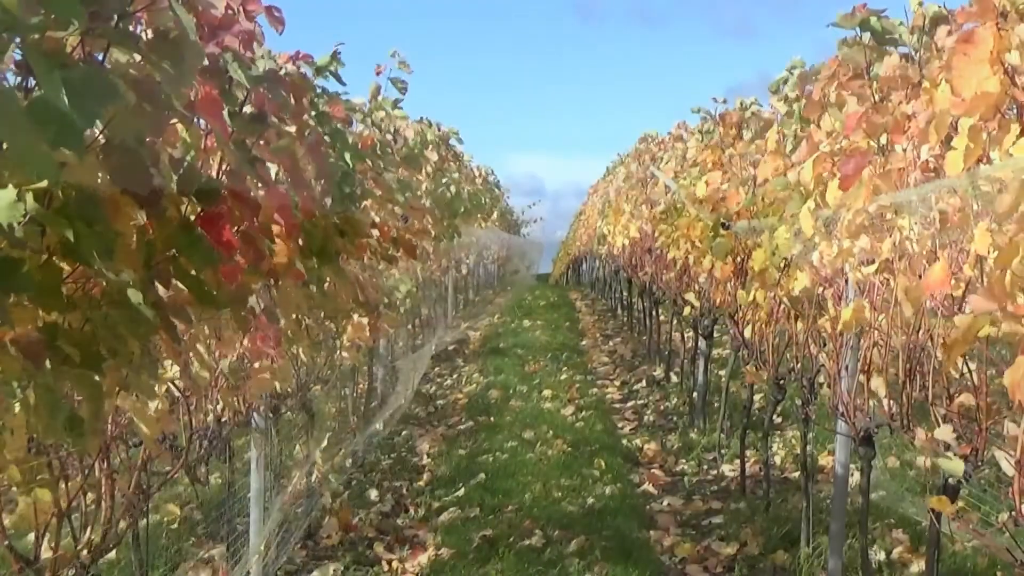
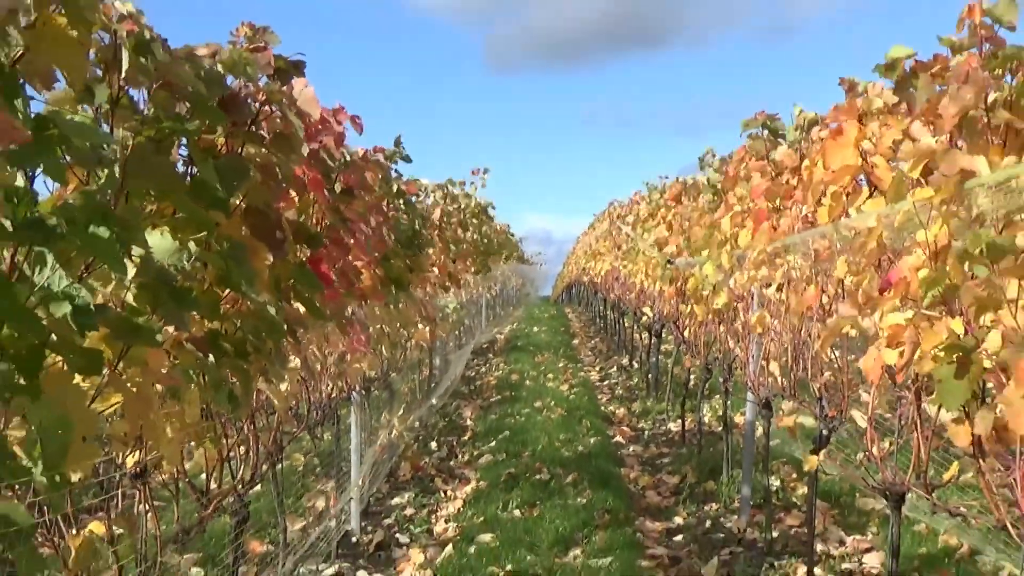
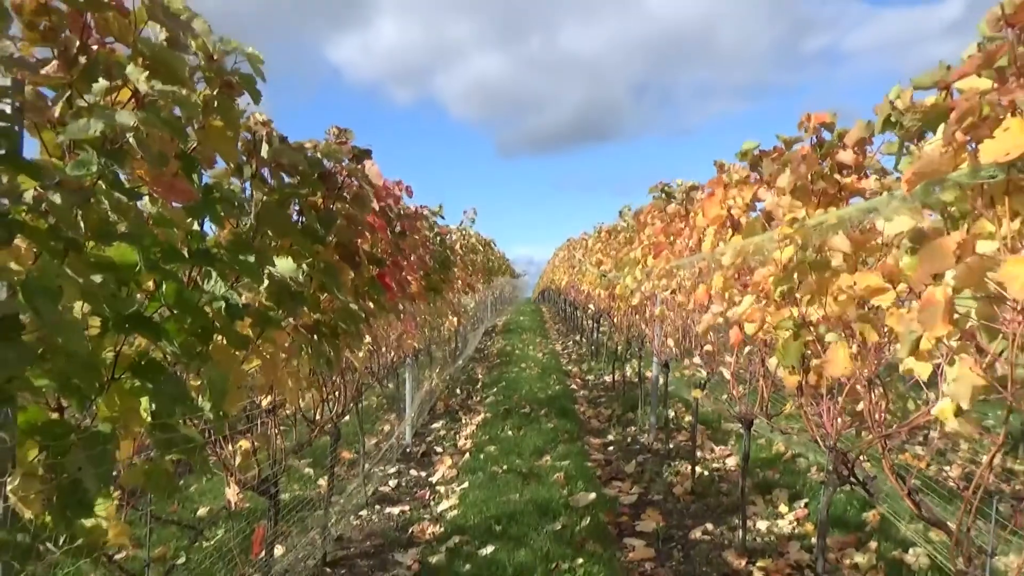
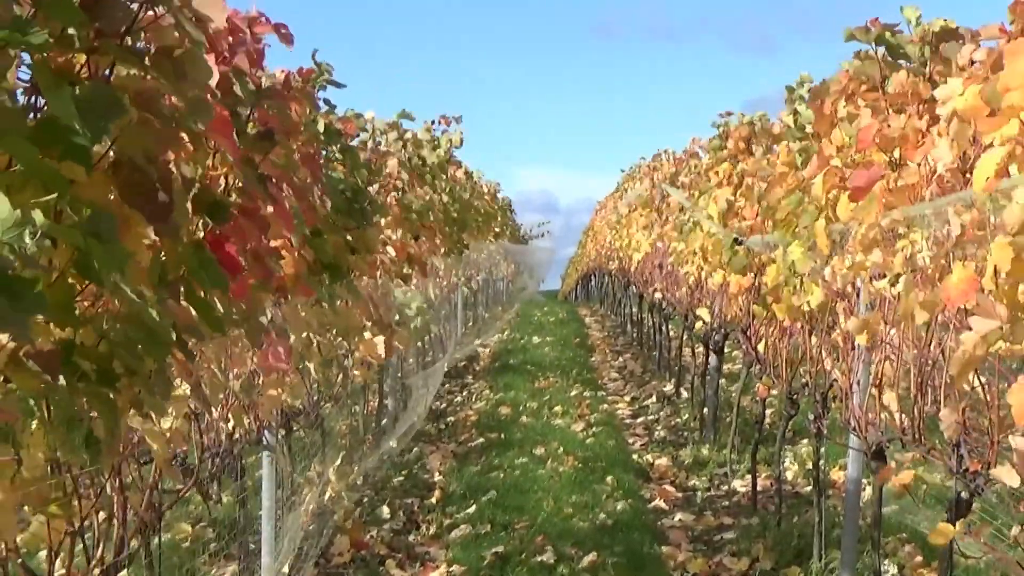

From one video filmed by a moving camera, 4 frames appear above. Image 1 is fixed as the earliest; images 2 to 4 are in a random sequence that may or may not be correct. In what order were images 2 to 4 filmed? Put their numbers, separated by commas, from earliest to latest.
4, 2, 3
